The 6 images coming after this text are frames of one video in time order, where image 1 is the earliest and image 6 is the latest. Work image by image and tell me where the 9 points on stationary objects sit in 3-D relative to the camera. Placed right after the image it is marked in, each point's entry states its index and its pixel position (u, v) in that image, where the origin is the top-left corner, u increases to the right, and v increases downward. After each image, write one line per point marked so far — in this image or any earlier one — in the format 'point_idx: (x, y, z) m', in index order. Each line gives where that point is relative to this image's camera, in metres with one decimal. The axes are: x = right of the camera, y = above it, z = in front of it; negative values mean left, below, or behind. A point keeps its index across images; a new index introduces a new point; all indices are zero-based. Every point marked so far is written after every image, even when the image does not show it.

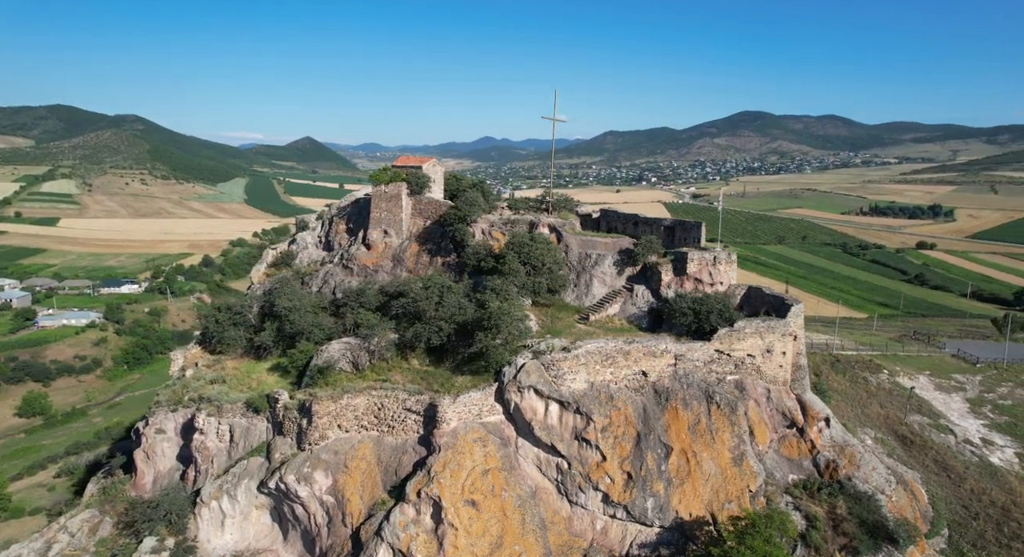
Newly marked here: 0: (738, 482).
0: (+5.0, -4.6, +14.1) m
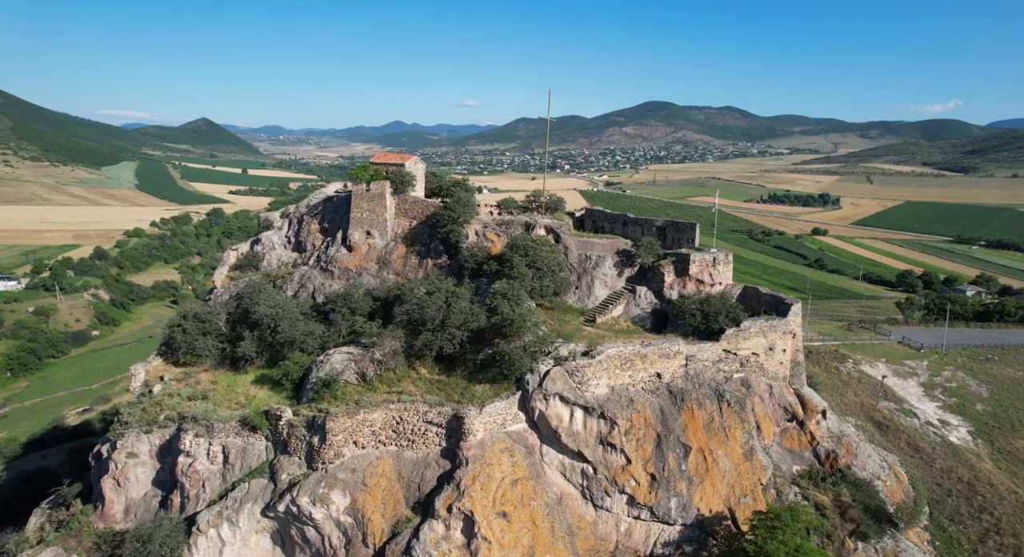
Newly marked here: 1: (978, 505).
0: (+5.6, -4.6, +14.7) m
1: (+12.1, -5.8, +16.2) m
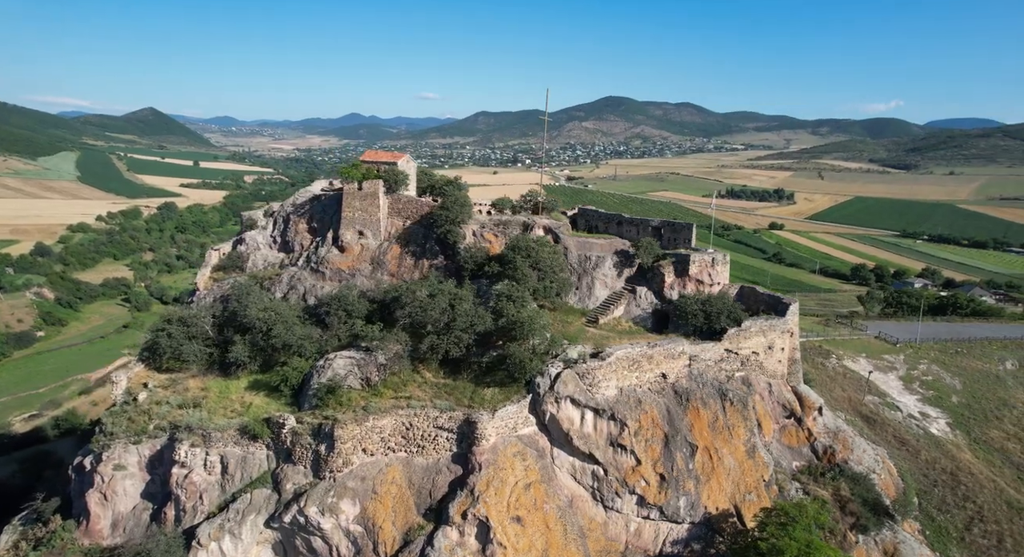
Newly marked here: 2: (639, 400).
0: (+5.8, -4.7, +15.0) m
1: (+12.2, -5.8, +16.9) m
2: (+3.0, -2.9, +14.7) m
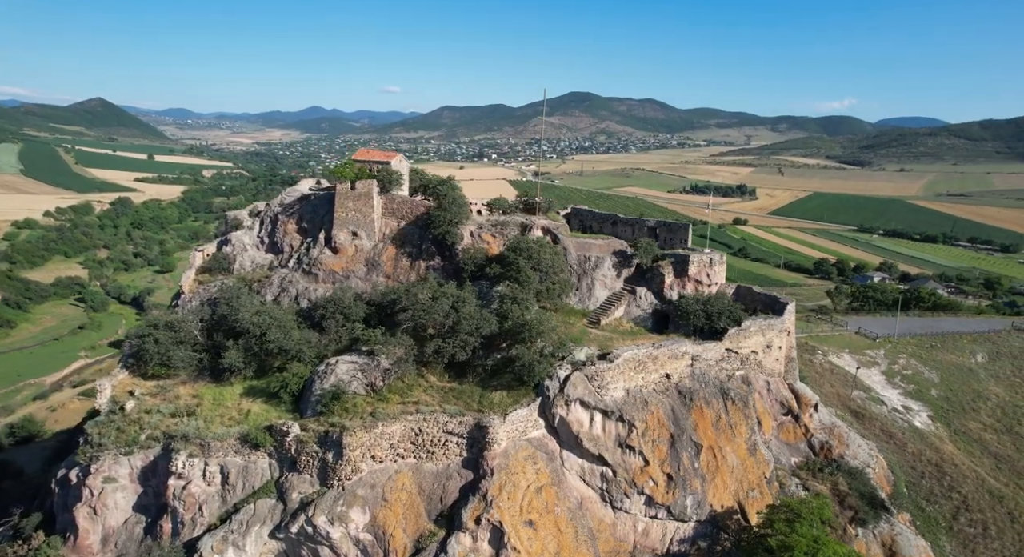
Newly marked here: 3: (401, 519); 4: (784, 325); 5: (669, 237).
0: (+5.9, -4.7, +15.3) m
1: (+12.2, -5.8, +17.6) m
2: (+3.2, -2.9, +14.8) m
3: (-2.3, -5.0, +13.1) m
4: (+7.2, -1.2, +16.7) m
5: (+4.8, +1.3, +19.0) m
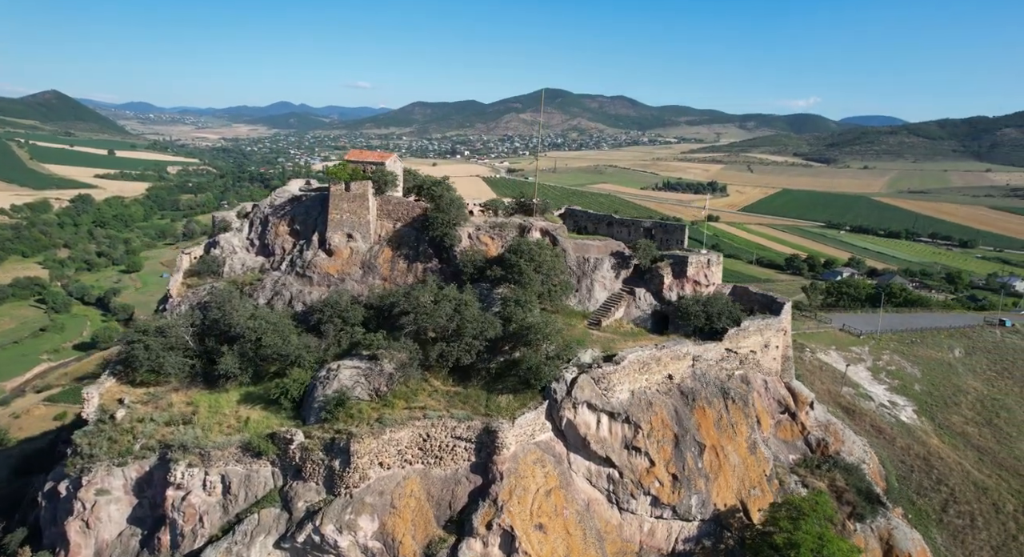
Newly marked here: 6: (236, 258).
0: (+6.0, -4.7, +15.5) m
1: (+12.2, -5.7, +18.1) m
2: (+3.3, -2.9, +14.9) m
3: (-2.1, -5.1, +13.0) m
4: (+7.3, -1.3, +17.0) m
5: (+4.7, +1.2, +19.2) m
6: (-8.8, +0.6, +19.9) m
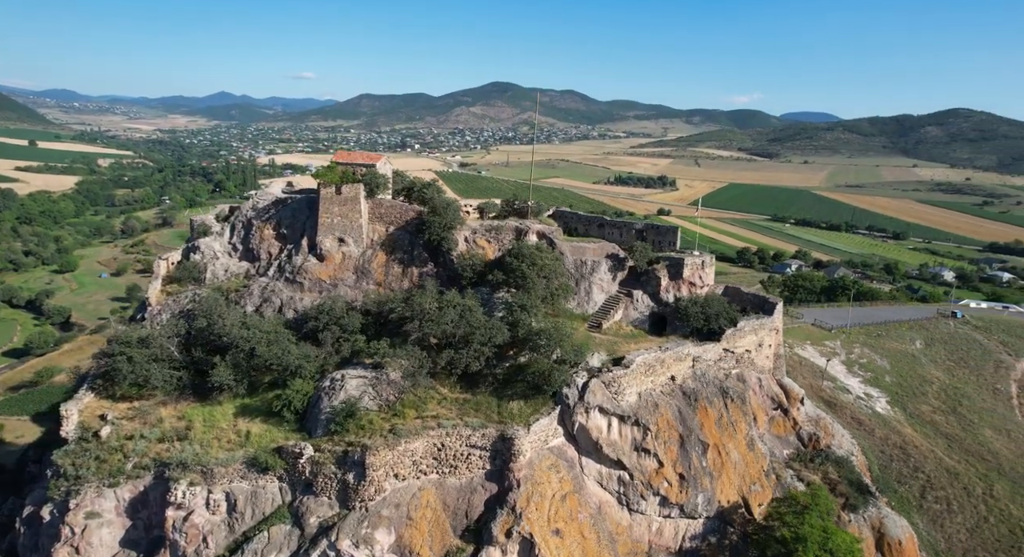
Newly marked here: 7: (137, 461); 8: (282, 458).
0: (+6.2, -4.8, +16.0) m
1: (+12.2, -5.7, +19.0) m
2: (+3.5, -3.0, +15.1) m
3: (-1.7, -5.3, +12.9) m
4: (+7.3, -1.3, +17.5) m
5: (+4.5, +1.2, +19.5) m
6: (-9.0, +0.4, +19.1) m
7: (-8.4, -4.1, +14.1) m
8: (-4.9, -3.8, +13.4) m
